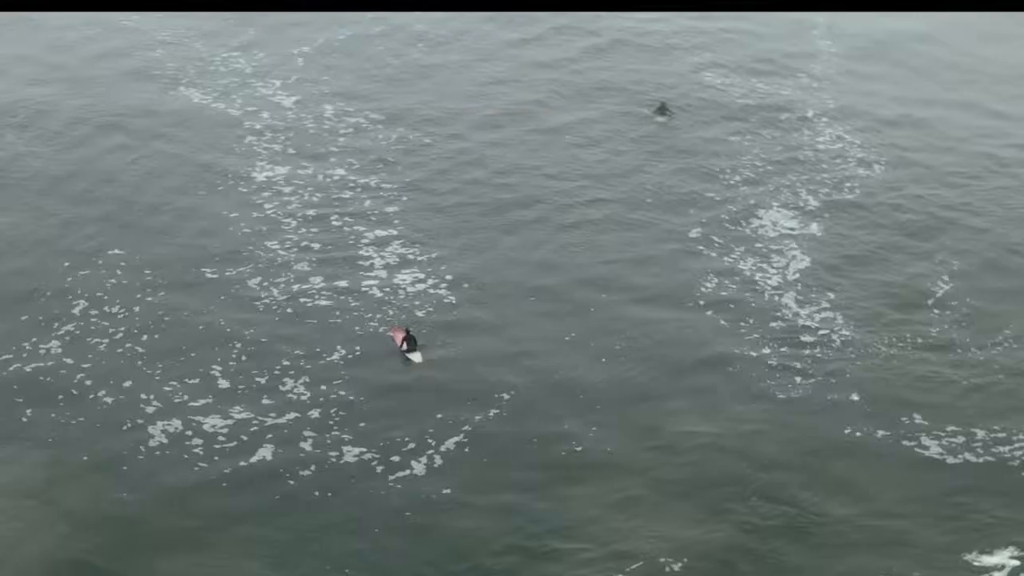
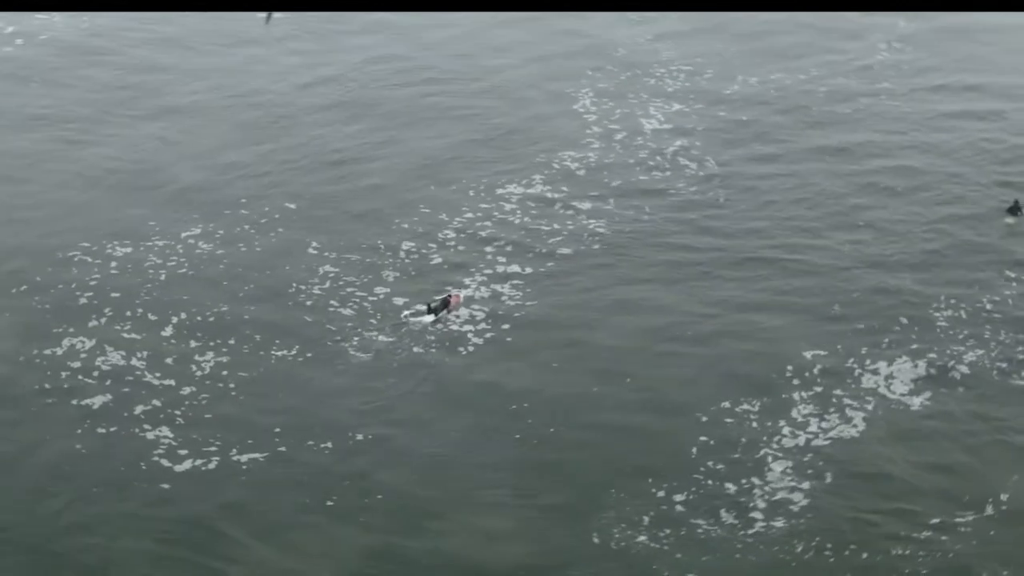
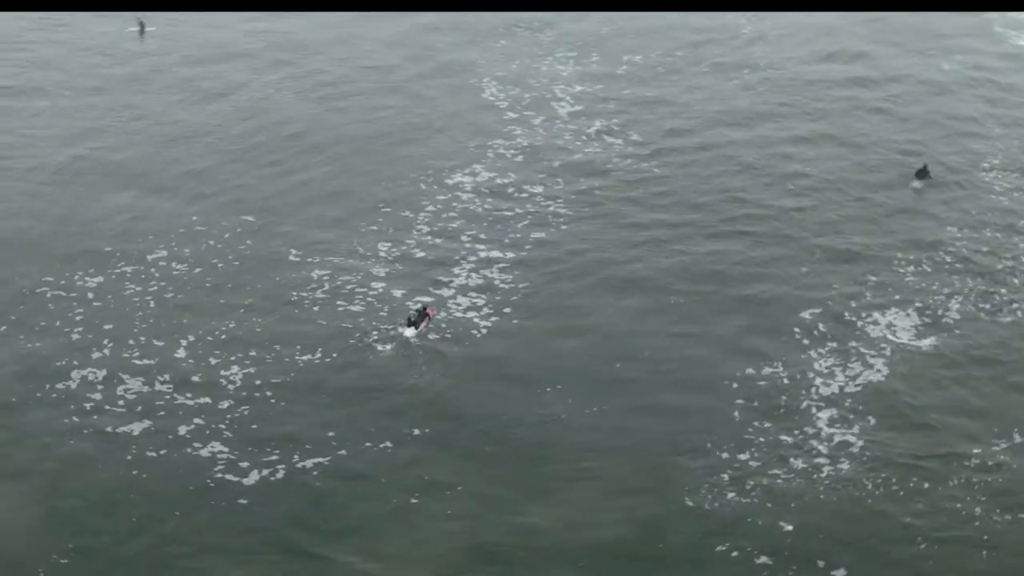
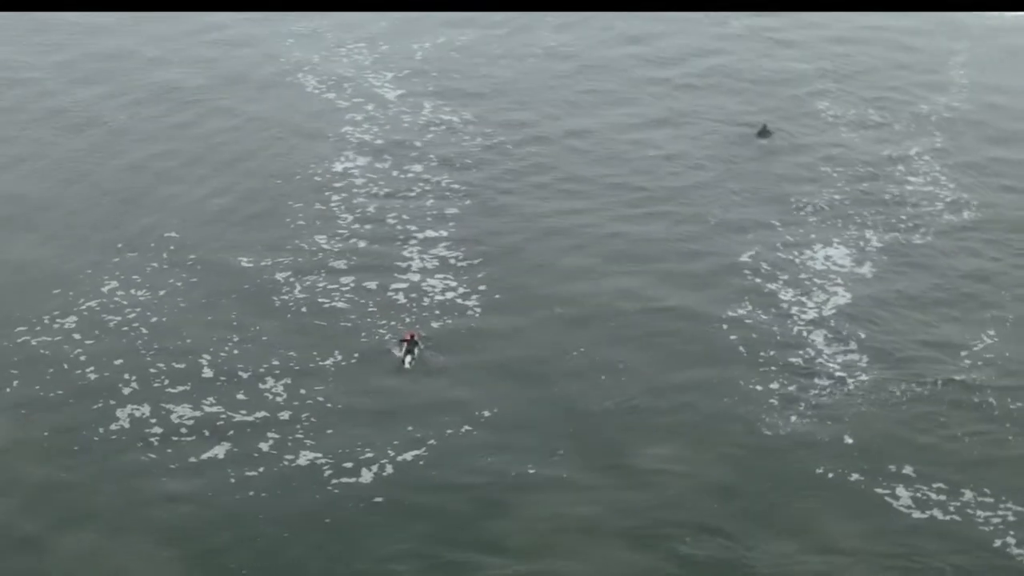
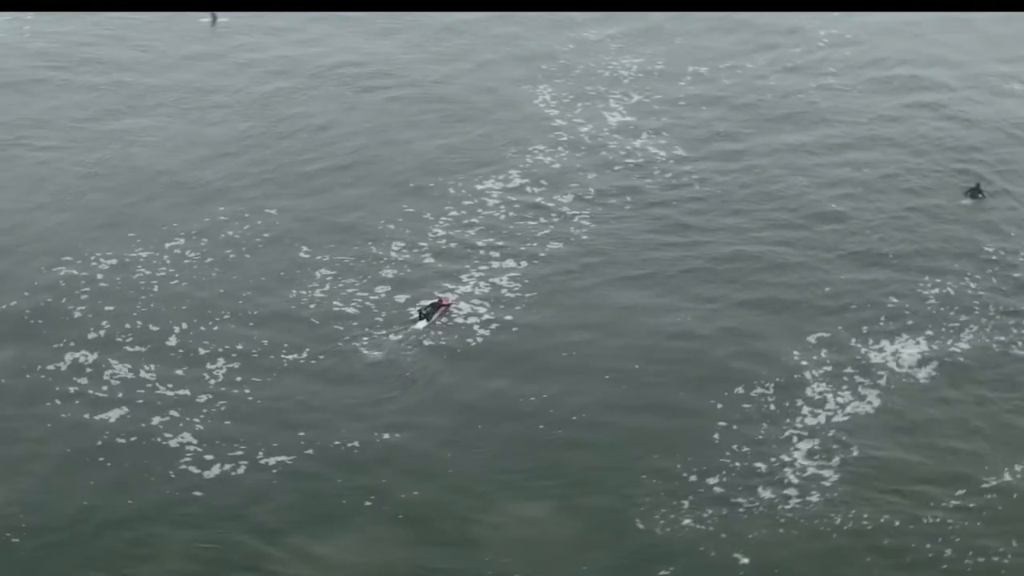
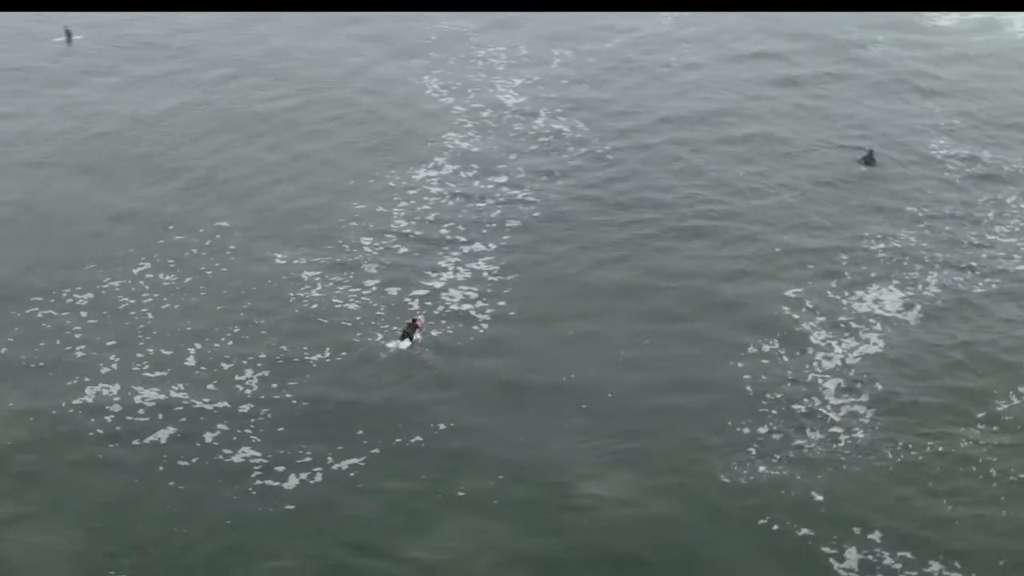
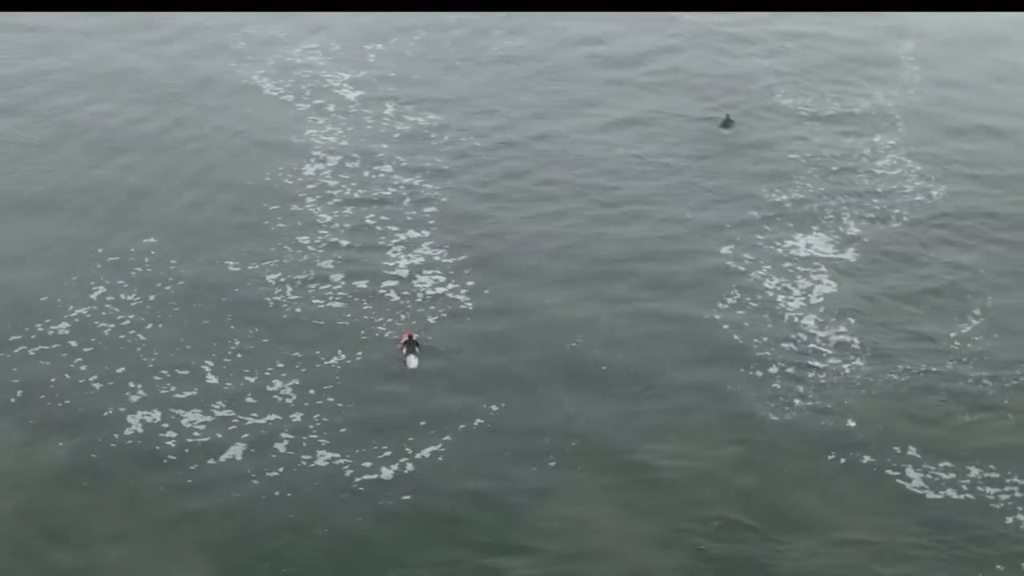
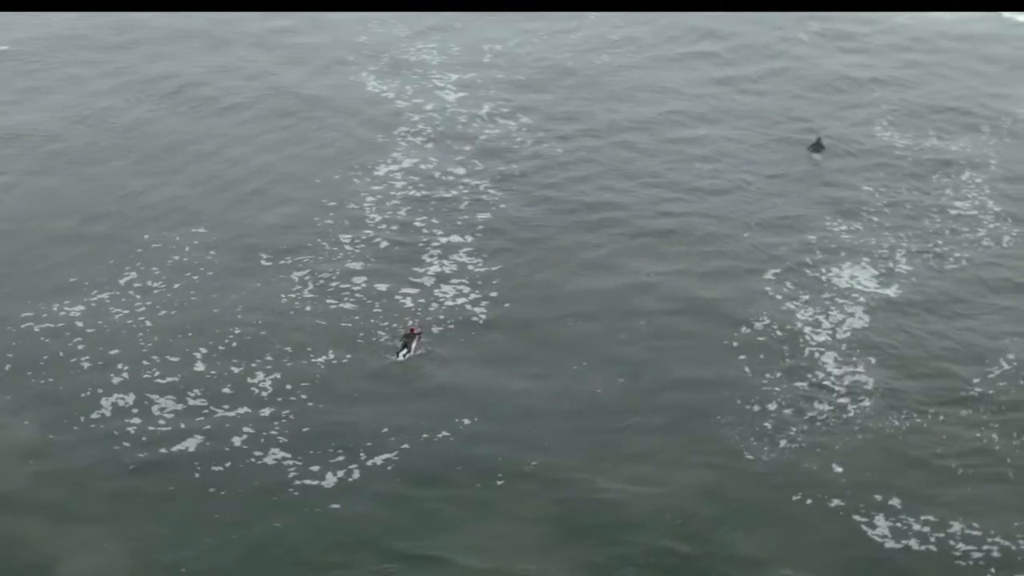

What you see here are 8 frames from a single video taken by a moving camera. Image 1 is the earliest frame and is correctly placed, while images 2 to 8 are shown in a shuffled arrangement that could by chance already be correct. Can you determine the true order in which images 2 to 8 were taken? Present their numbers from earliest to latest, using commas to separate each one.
7, 4, 8, 6, 3, 5, 2
